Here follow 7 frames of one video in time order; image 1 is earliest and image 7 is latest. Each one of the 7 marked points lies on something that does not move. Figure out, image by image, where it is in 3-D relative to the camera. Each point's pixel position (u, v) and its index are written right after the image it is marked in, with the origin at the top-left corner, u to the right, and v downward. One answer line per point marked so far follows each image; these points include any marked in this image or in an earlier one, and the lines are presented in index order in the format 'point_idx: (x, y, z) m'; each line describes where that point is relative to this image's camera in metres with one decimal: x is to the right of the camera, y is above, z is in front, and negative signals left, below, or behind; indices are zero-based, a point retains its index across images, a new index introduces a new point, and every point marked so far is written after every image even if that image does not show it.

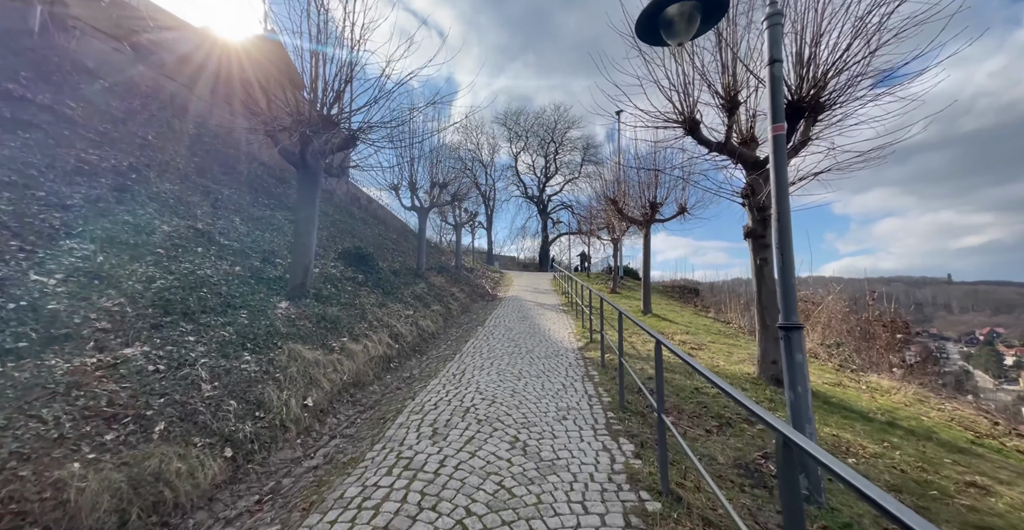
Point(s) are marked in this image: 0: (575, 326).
0: (+1.6, -1.5, +8.2) m
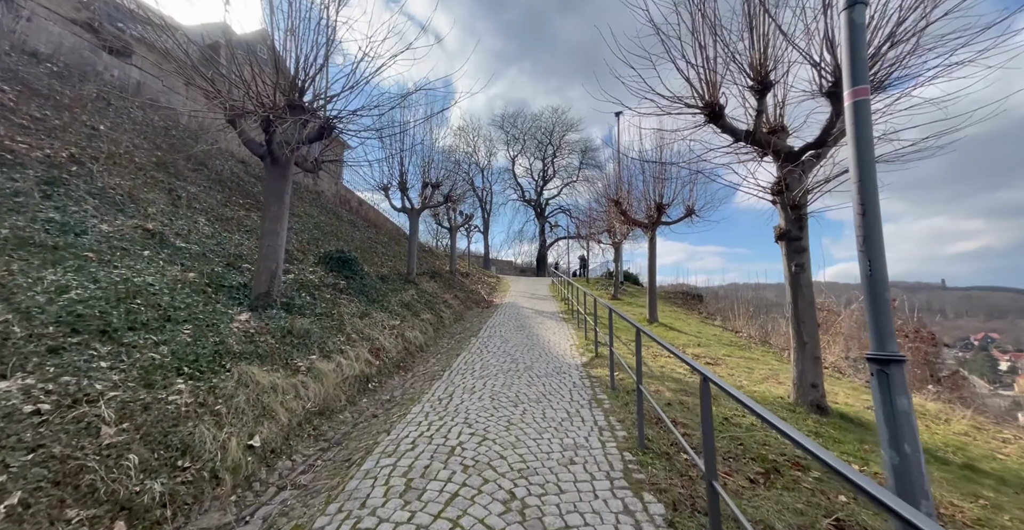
0: (+1.5, -1.6, +7.6) m
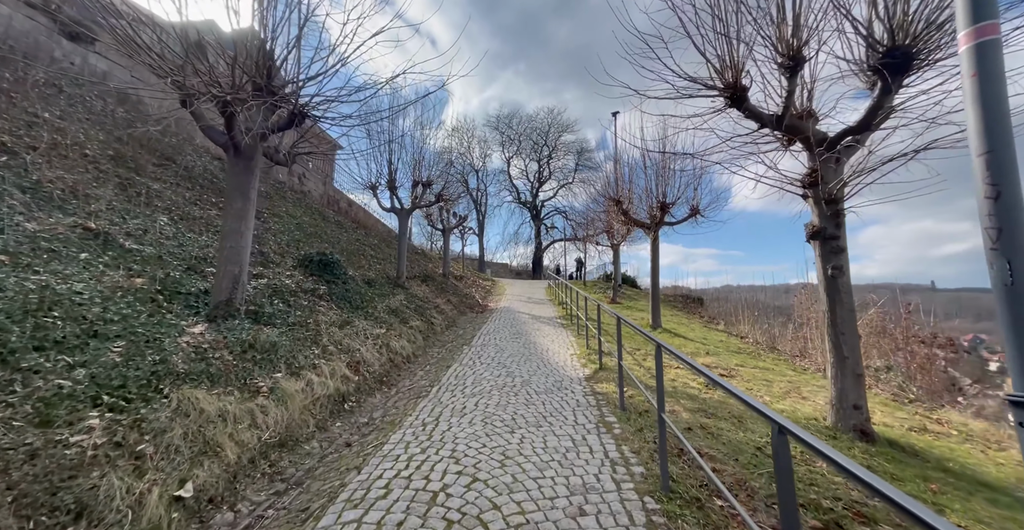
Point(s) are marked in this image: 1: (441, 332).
0: (+1.4, -1.7, +7.1) m
1: (-1.7, -1.7, +8.2) m
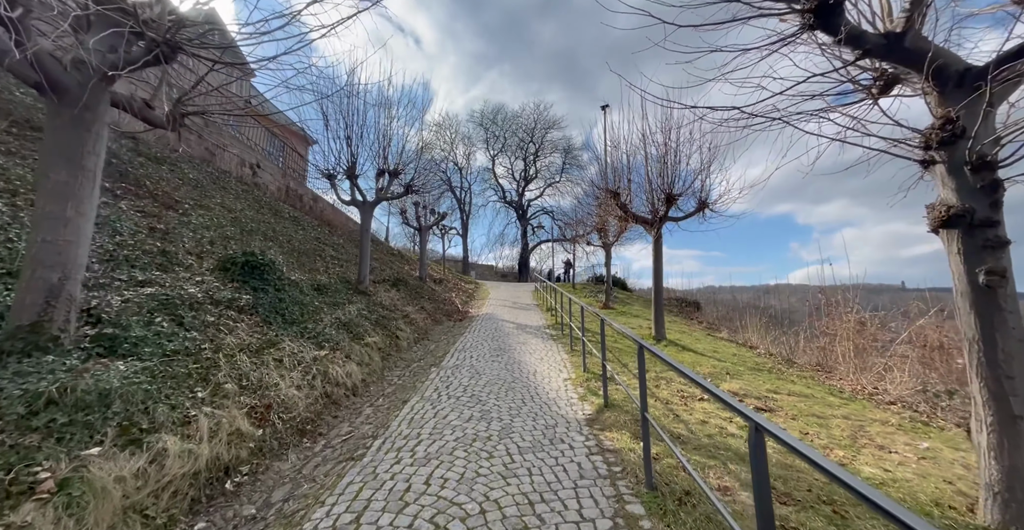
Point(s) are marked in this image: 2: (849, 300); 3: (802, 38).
0: (+1.0, -1.7, +5.9) m
1: (-2.1, -1.7, +6.8) m
2: (+7.8, -0.8, +7.7) m
3: (+2.0, +1.6, +2.4) m
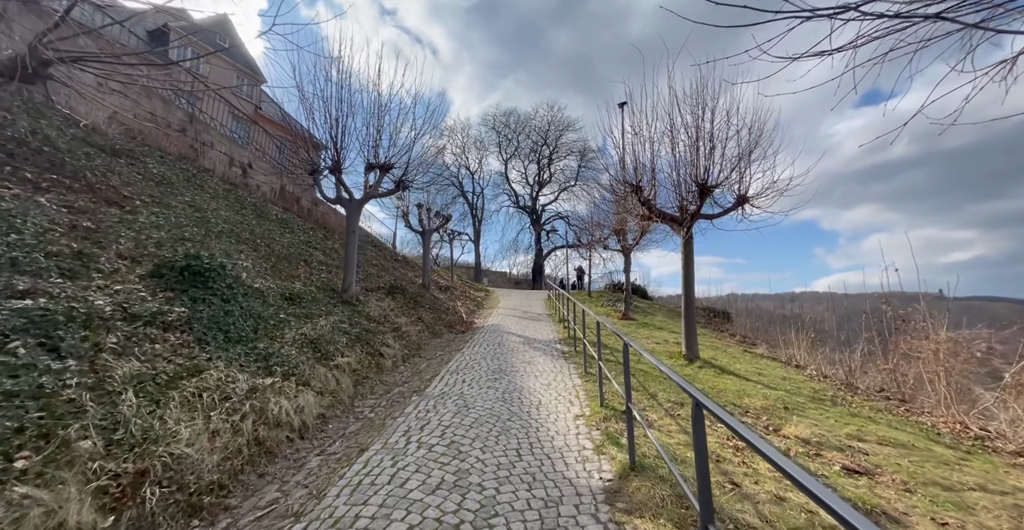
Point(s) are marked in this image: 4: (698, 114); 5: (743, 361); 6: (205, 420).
0: (+1.0, -1.8, +4.7) m
1: (-2.1, -1.8, +5.8) m
2: (+7.8, -0.9, +6.3) m
3: (+1.8, +1.6, +1.2) m
4: (+3.6, +2.9, +6.6) m
5: (+4.9, -2.0, +7.2) m
6: (-2.6, -1.3, +2.9) m
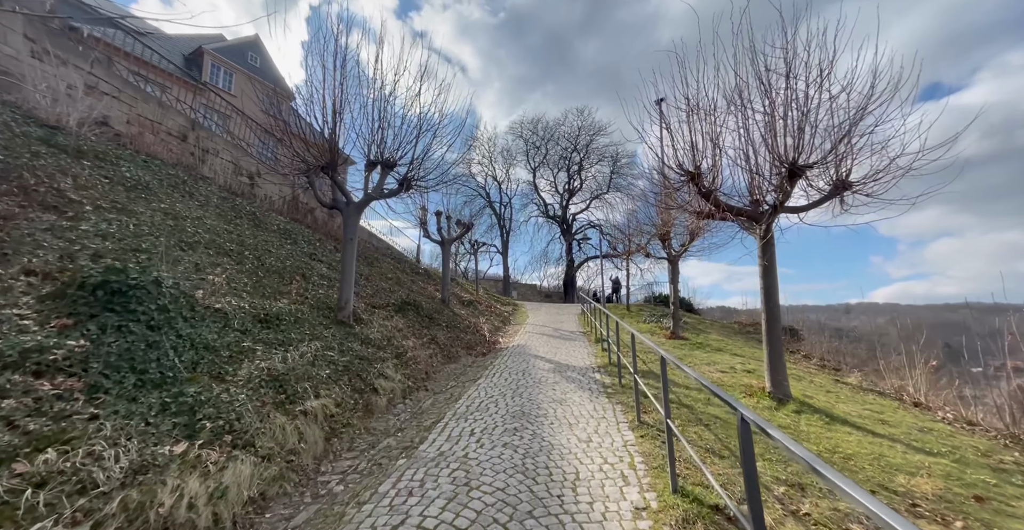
0: (+1.3, -1.9, +3.2) m
1: (-1.8, -2.0, +4.6) m
2: (+8.2, -0.9, +4.2) m
3: (+1.7, +1.7, -0.2) m
4: (+4.0, +2.8, +5.0) m
5: (+5.4, -2.1, +5.3) m
6: (-2.6, -1.4, +1.7) m
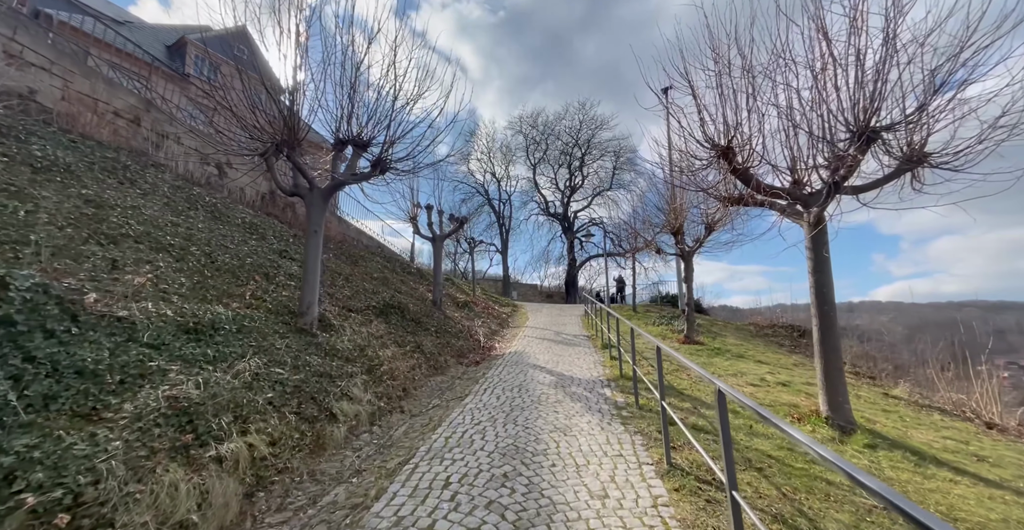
0: (+1.2, -1.8, +2.2) m
1: (-1.9, -1.9, +3.6) m
2: (+8.1, -0.8, +3.2) m
3: (+1.6, +1.7, -1.2) m
4: (+3.8, +2.9, +4.0) m
5: (+5.3, -2.0, +4.3) m
6: (-2.7, -1.3, +0.7) m
